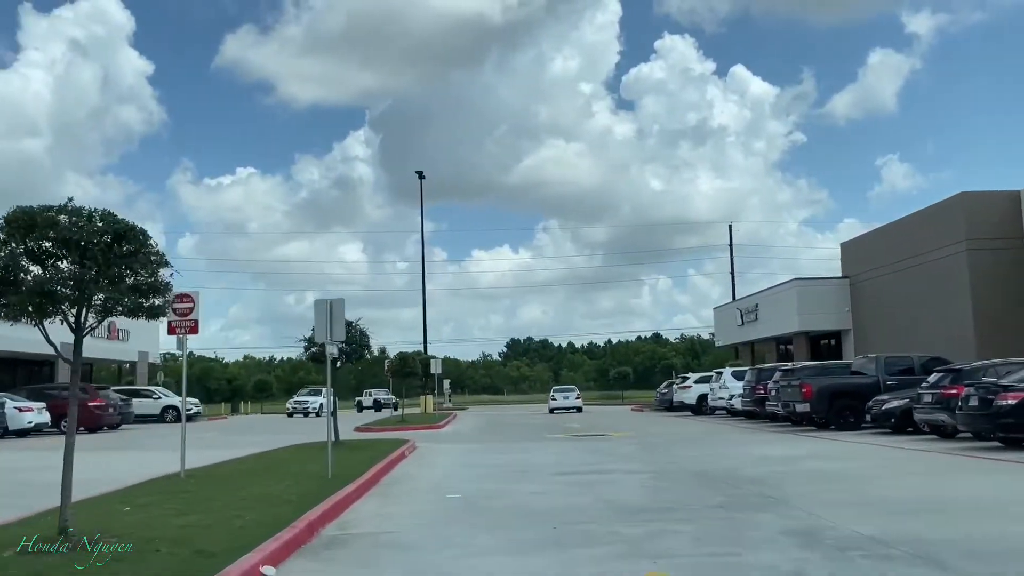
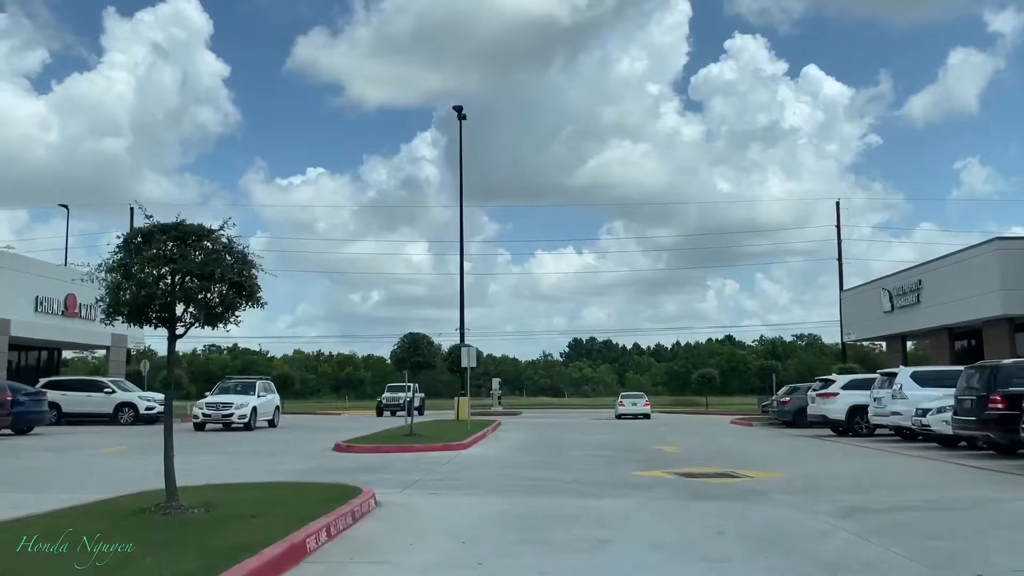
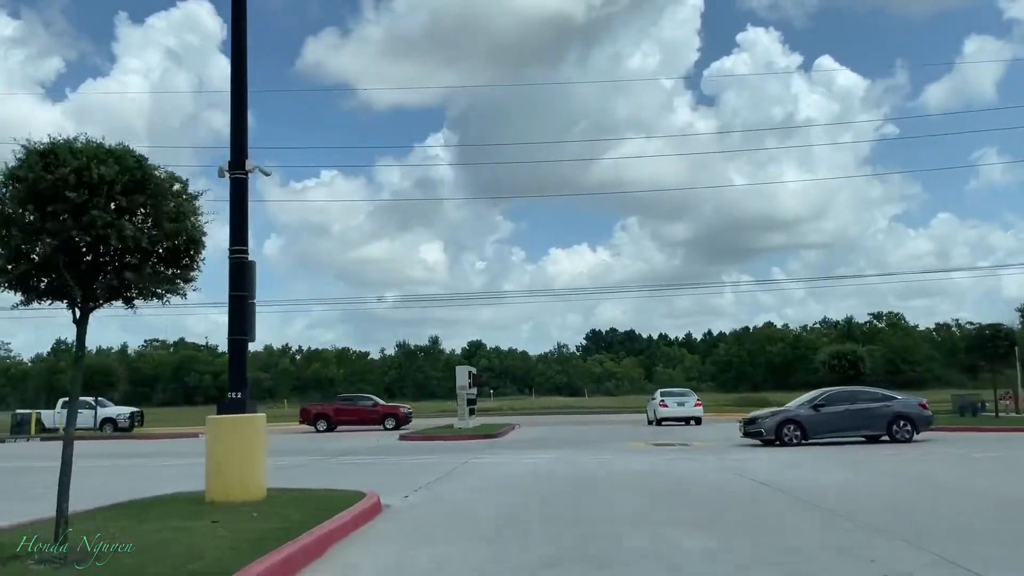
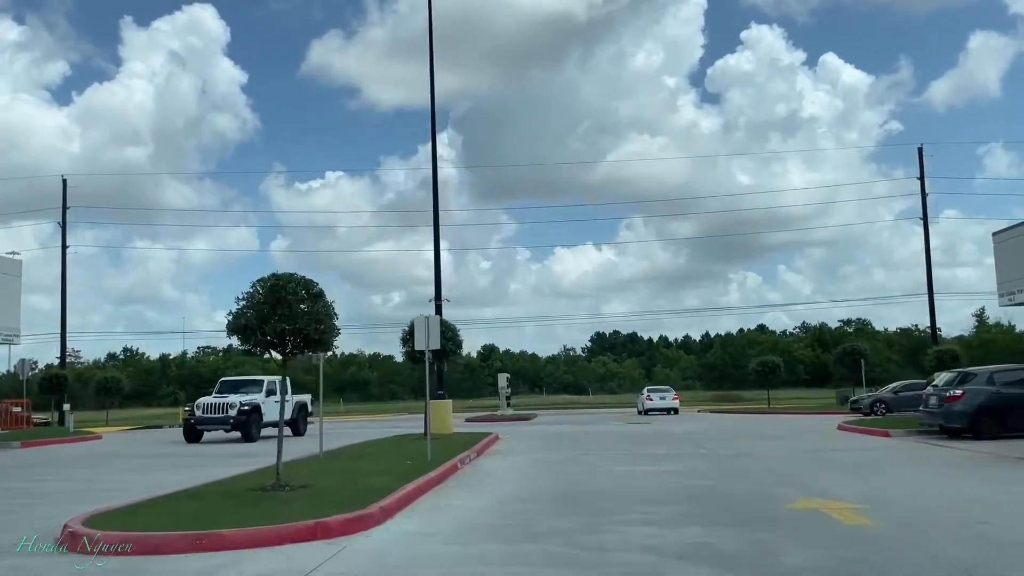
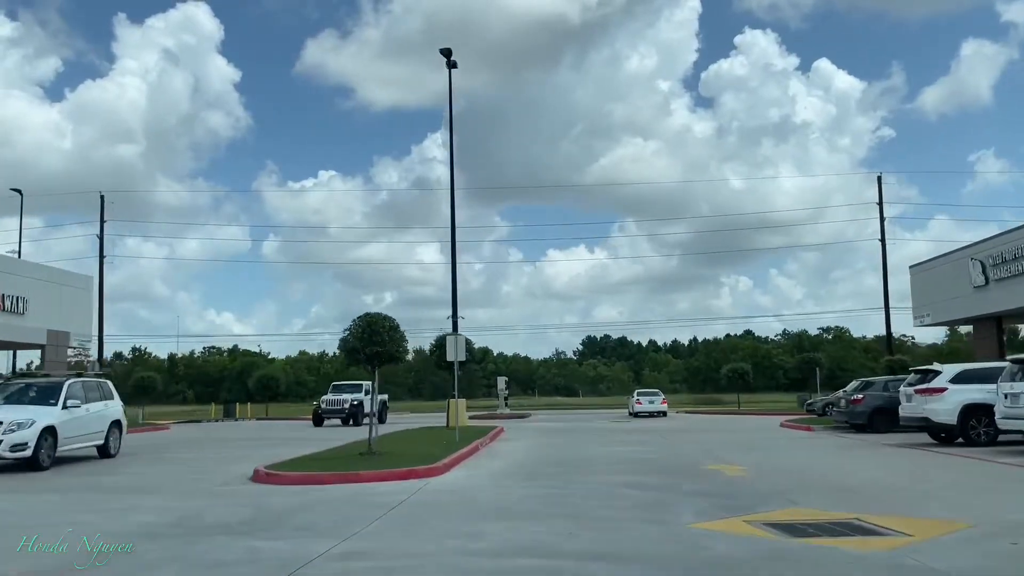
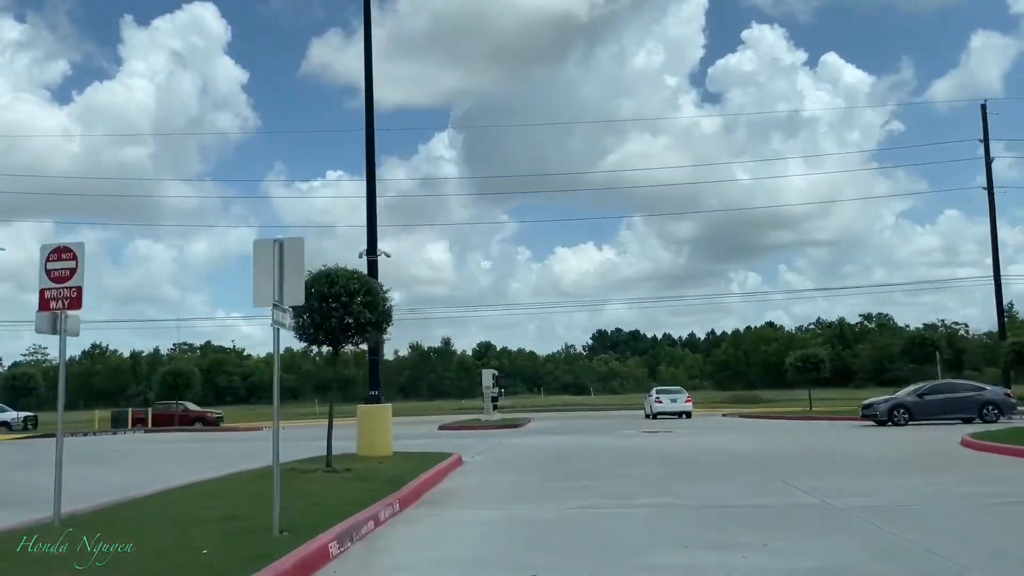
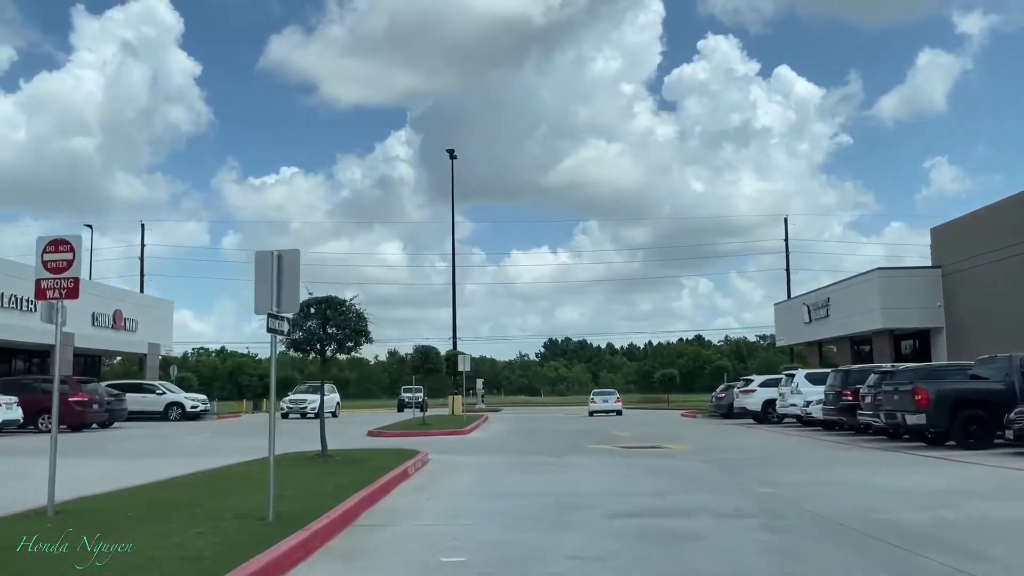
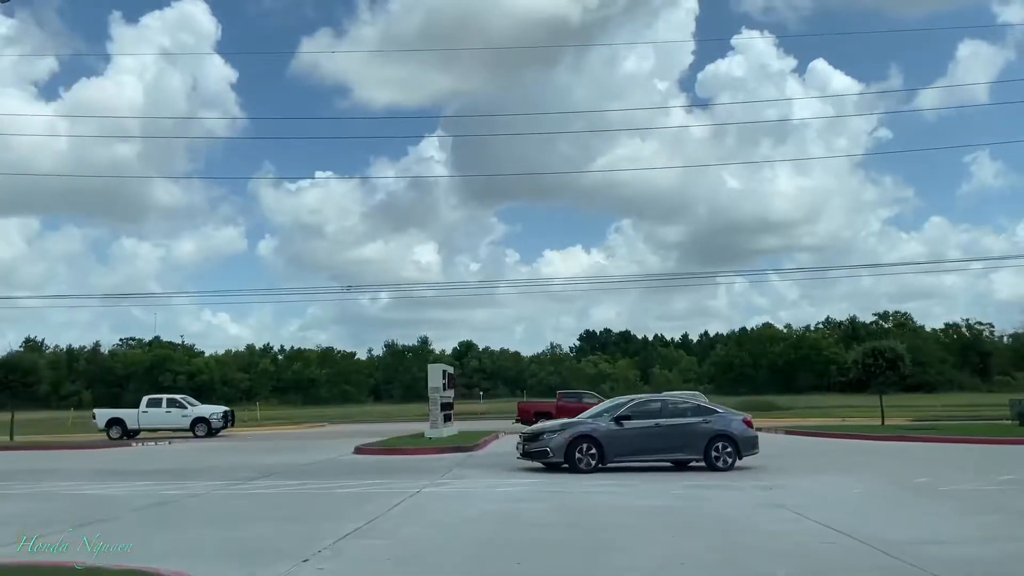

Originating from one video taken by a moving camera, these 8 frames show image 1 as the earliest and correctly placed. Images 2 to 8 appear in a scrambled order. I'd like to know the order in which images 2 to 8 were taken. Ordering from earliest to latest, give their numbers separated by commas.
7, 2, 5, 4, 6, 3, 8
